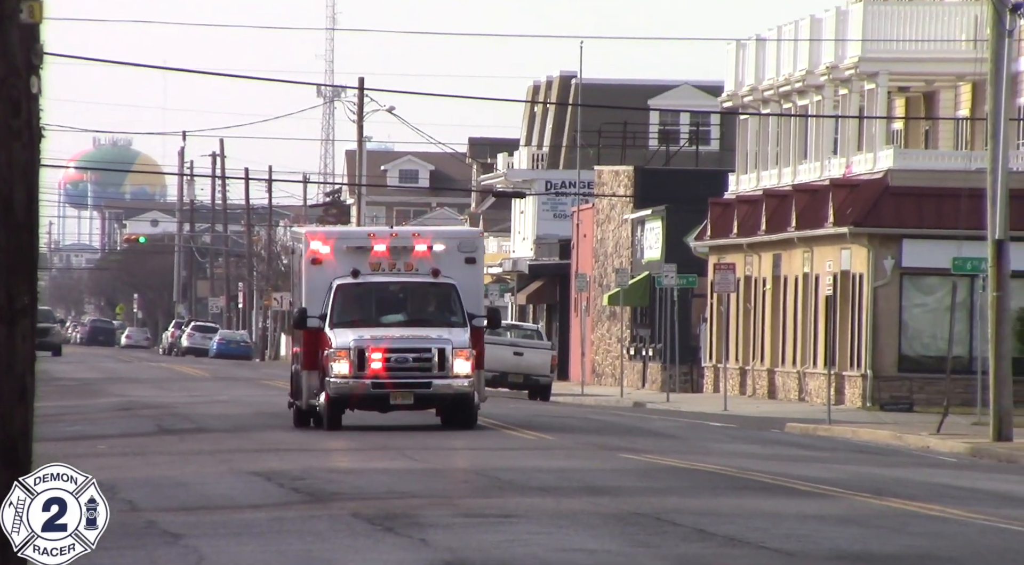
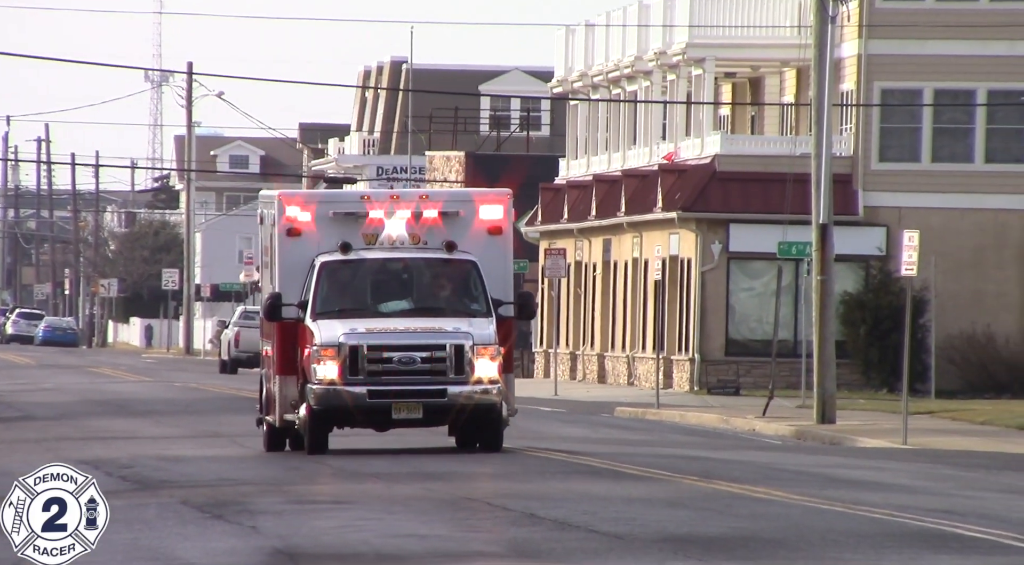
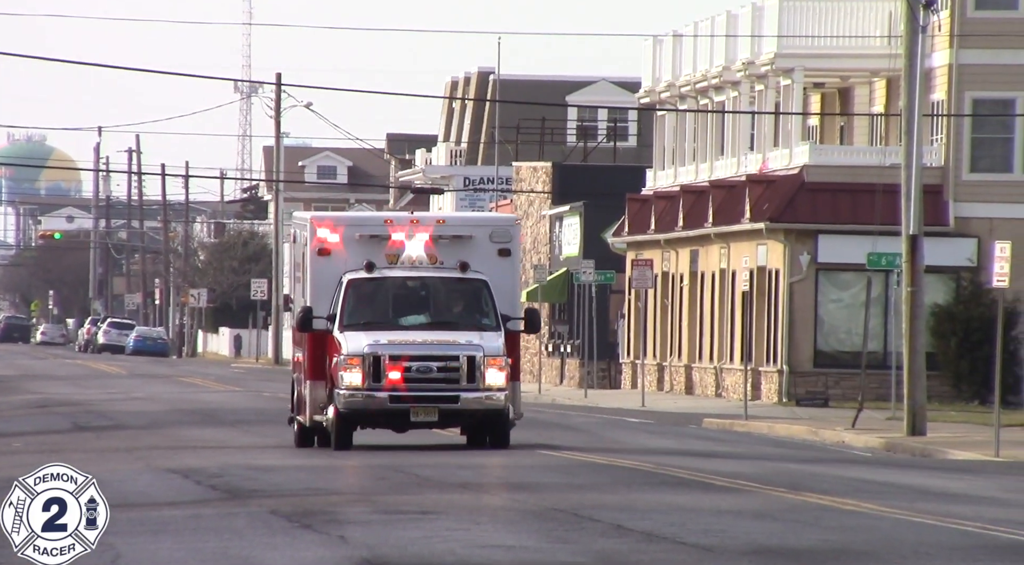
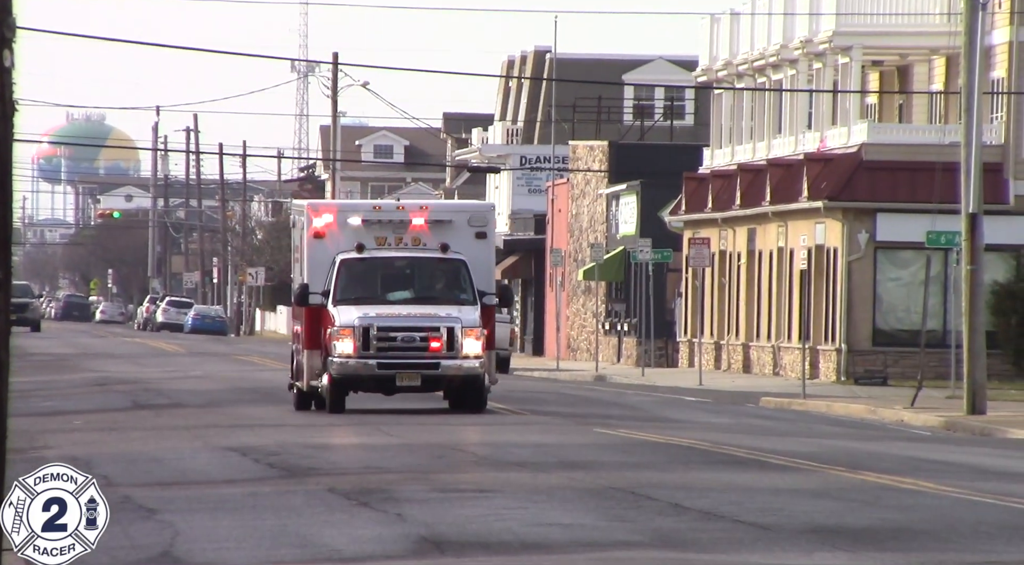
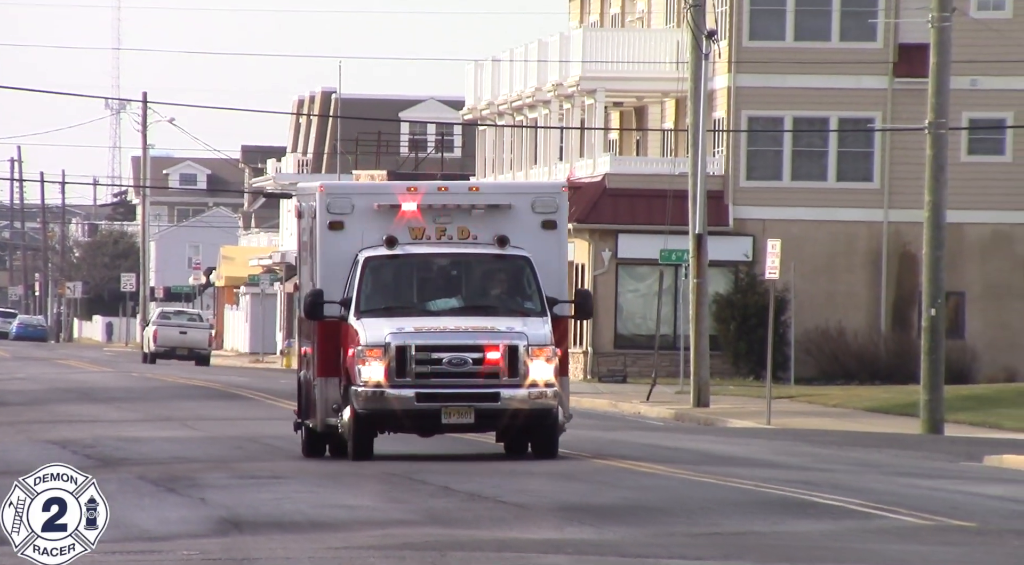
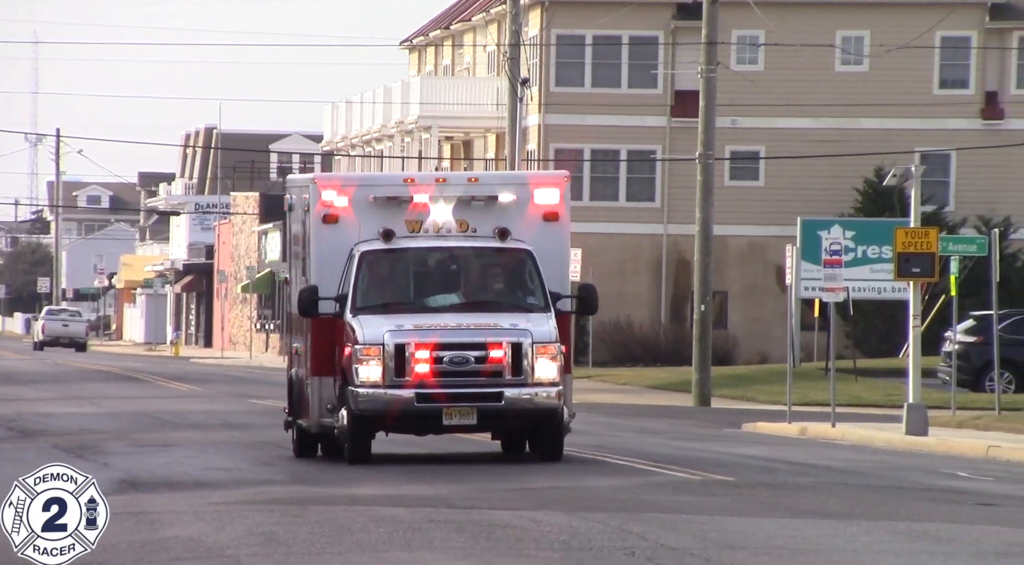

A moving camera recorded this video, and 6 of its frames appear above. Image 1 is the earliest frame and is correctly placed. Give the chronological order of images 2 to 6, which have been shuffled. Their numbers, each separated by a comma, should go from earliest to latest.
4, 3, 2, 5, 6
